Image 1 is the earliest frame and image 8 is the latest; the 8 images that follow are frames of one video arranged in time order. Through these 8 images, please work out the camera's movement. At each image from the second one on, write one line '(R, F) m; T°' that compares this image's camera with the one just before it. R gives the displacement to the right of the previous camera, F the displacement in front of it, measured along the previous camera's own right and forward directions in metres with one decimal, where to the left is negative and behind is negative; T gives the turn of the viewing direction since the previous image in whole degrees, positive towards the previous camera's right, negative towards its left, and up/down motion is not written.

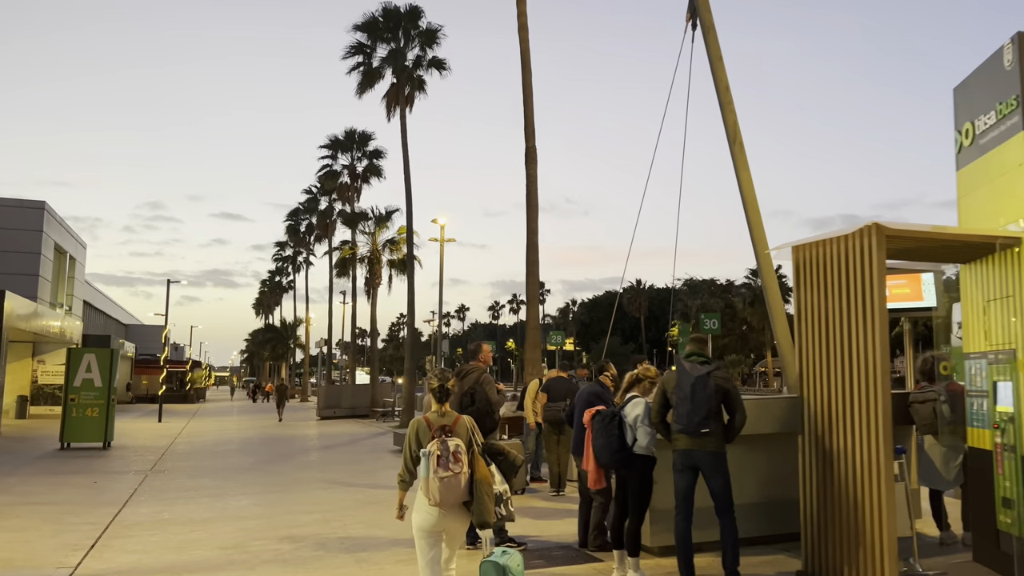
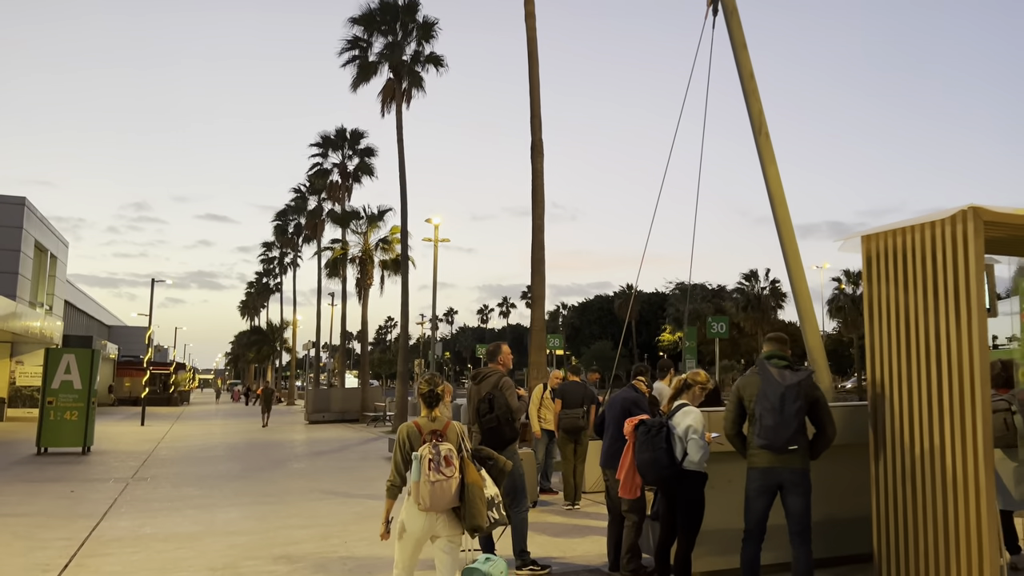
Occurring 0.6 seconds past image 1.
(-0.3, +0.7) m; +1°
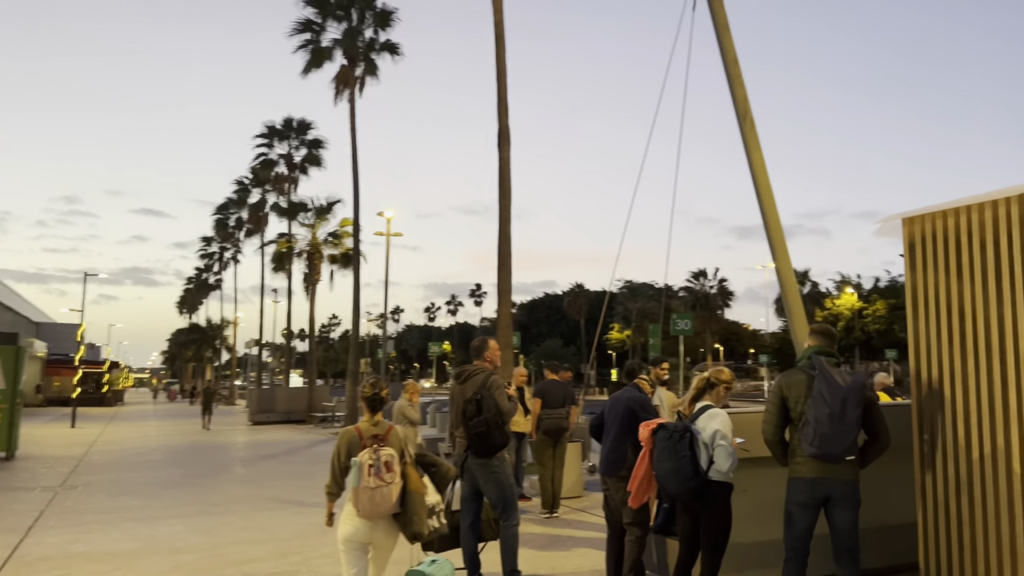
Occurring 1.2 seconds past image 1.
(-0.4, +0.7) m; +4°
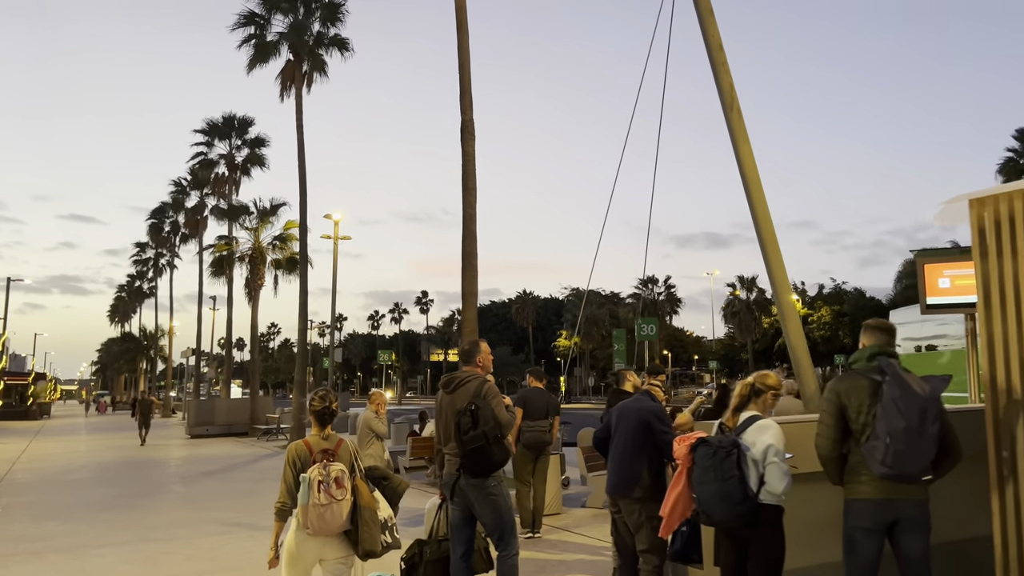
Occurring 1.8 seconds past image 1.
(-0.4, +0.8) m; +4°
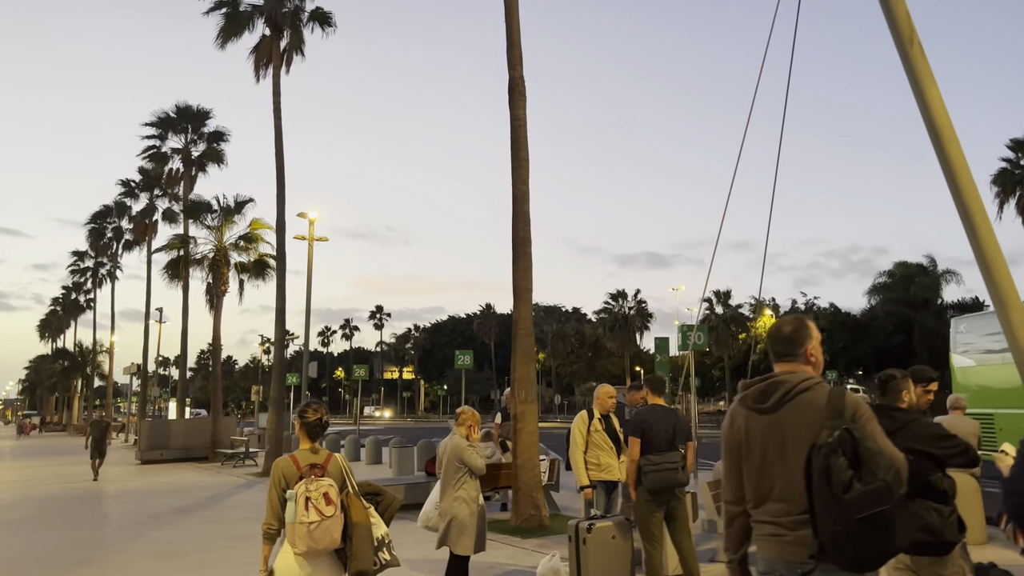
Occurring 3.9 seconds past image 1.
(-1.6, +2.6) m; +4°
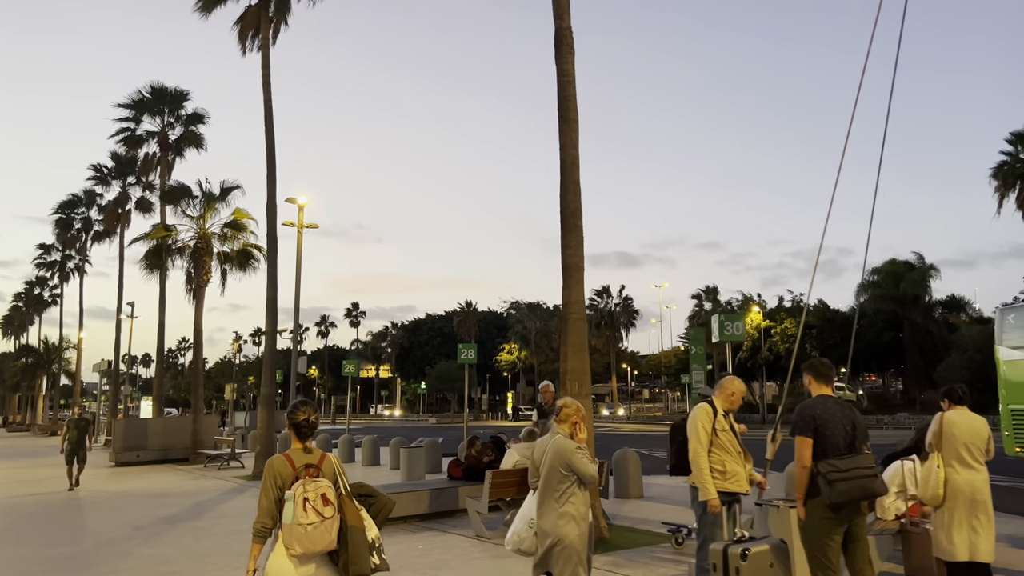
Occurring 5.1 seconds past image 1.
(-0.9, +1.4) m; +2°
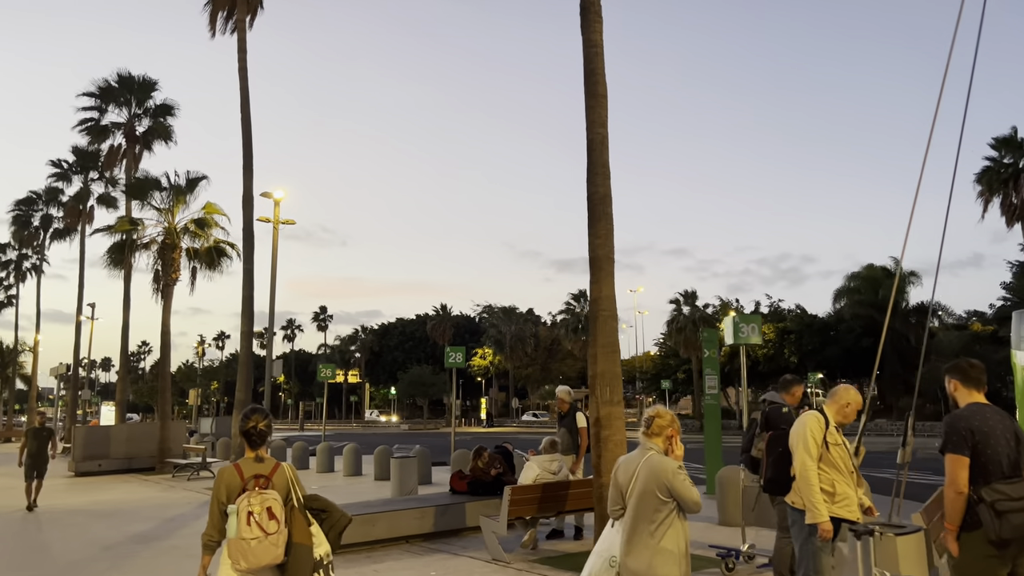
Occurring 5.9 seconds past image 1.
(-0.6, +1.0) m; +2°
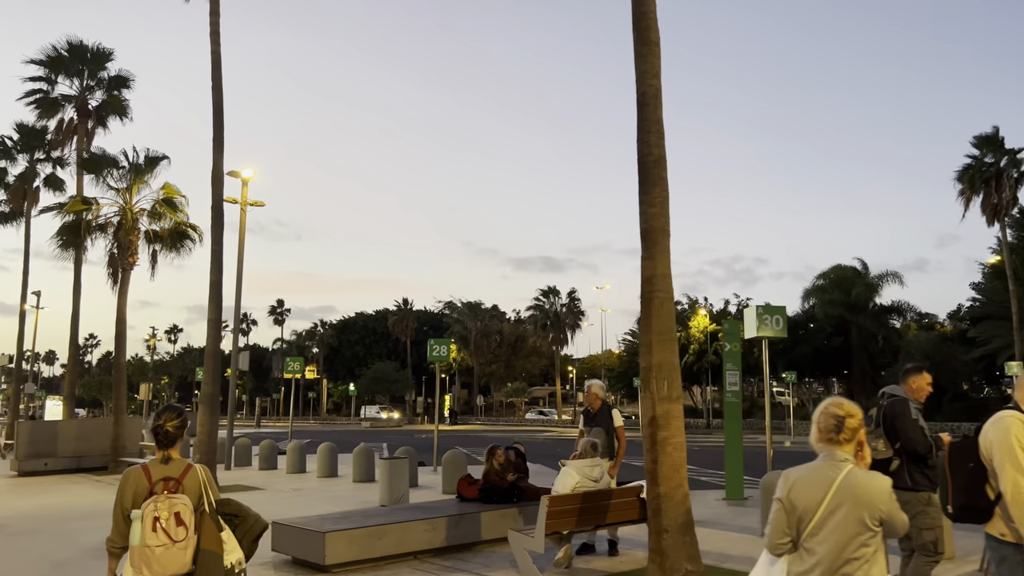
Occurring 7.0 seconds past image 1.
(-0.8, +1.3) m; +3°
